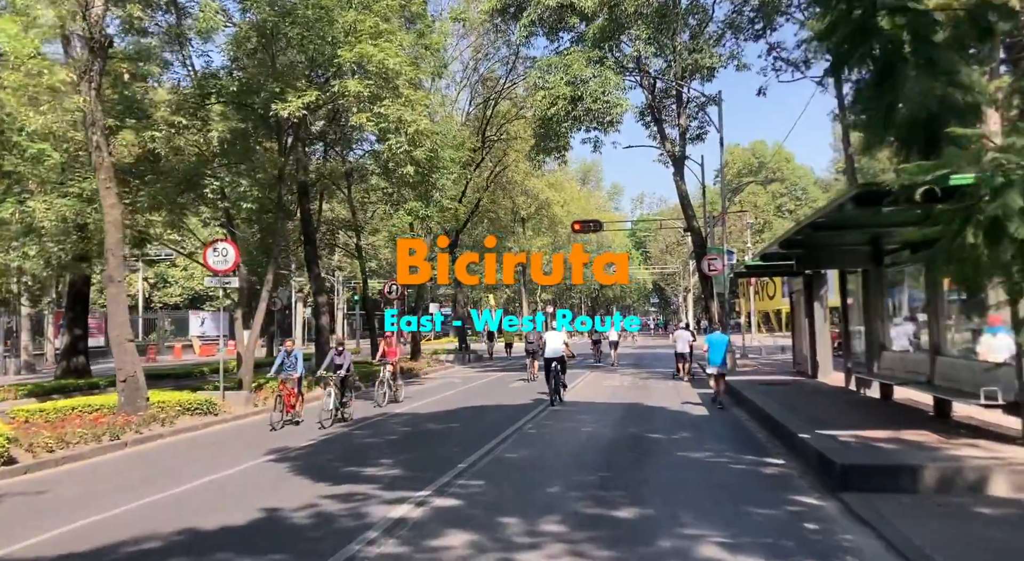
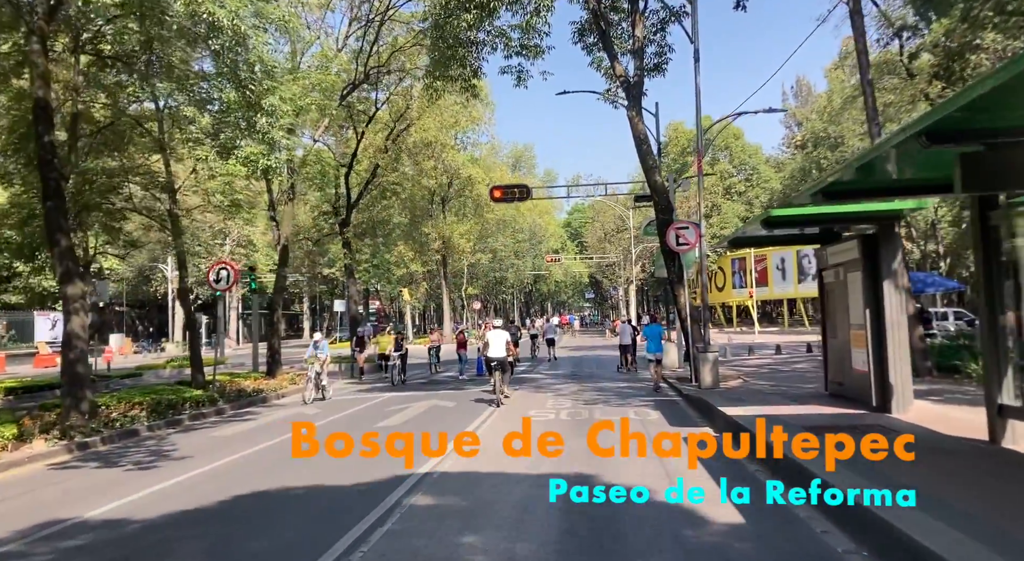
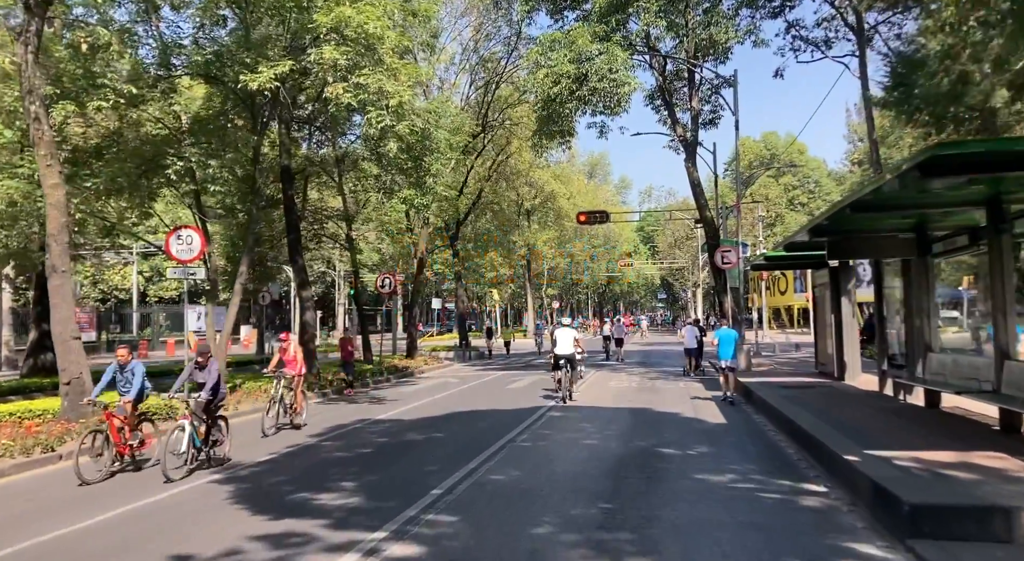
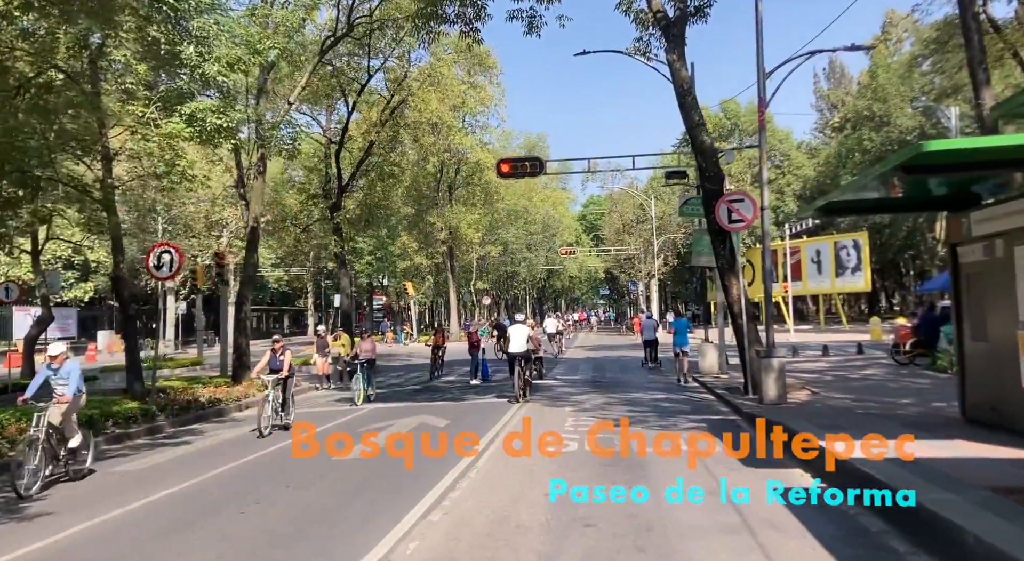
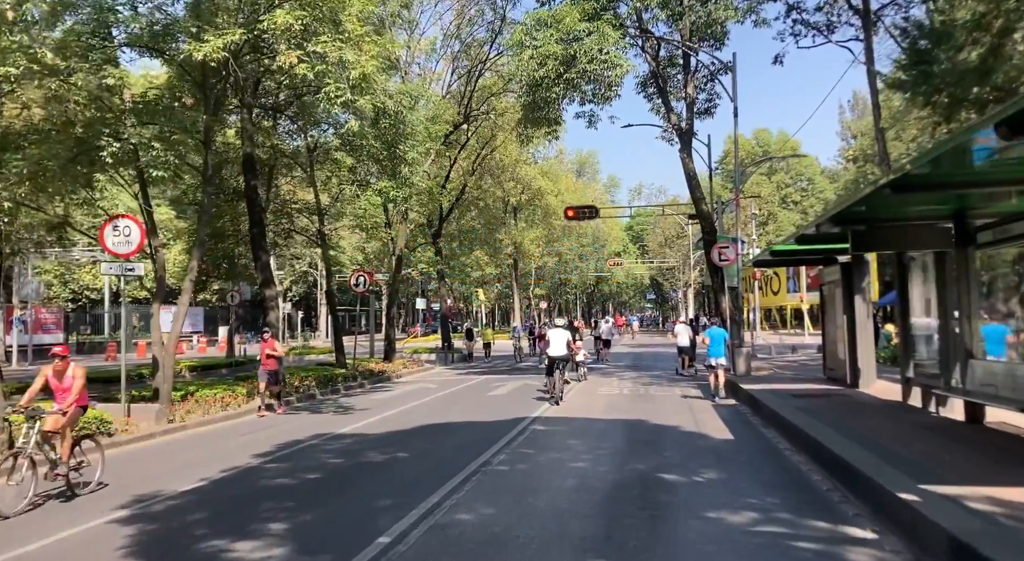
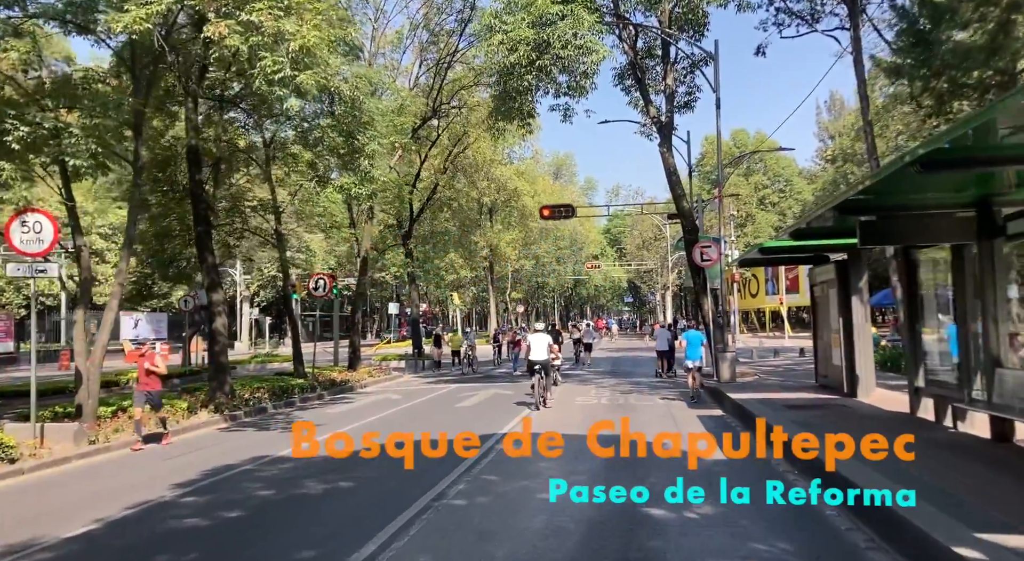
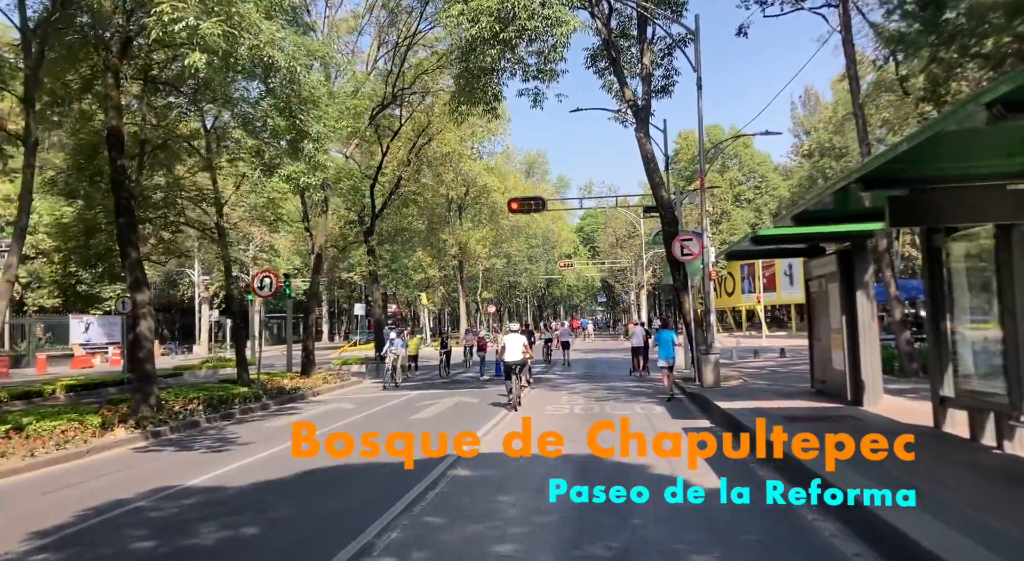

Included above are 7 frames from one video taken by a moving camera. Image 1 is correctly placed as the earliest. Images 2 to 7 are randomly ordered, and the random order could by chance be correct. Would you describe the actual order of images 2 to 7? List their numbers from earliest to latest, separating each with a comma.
3, 5, 6, 7, 2, 4
